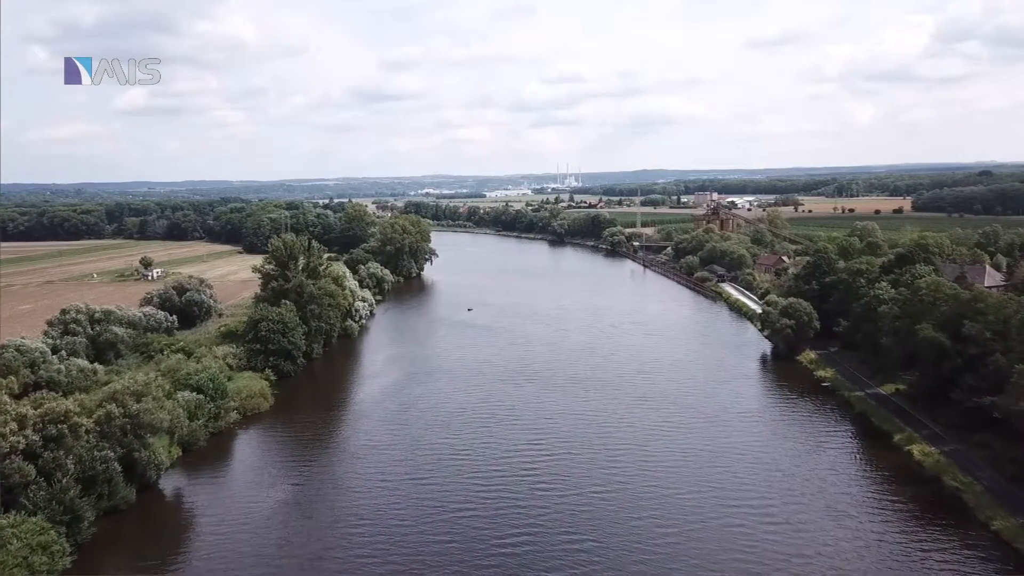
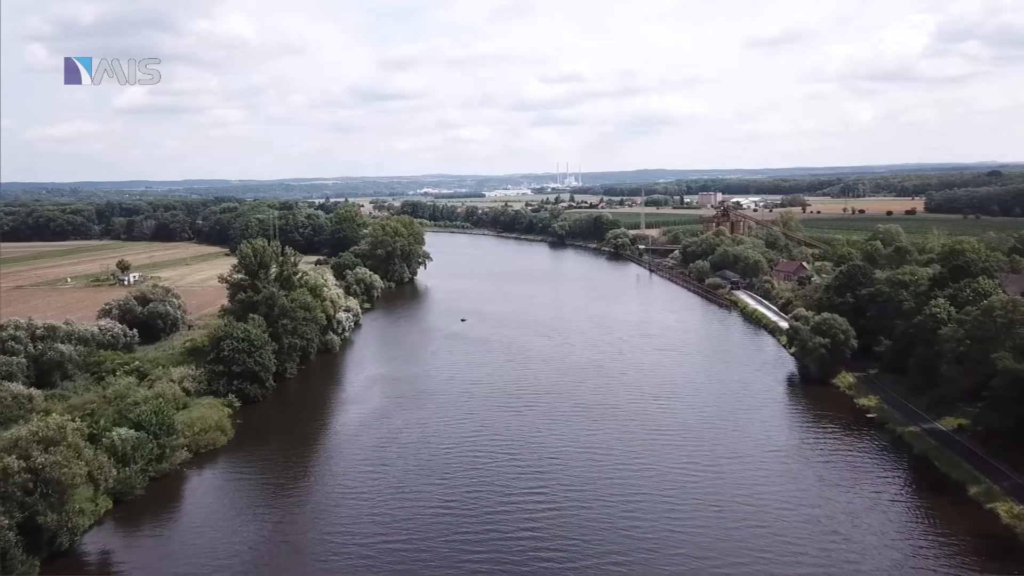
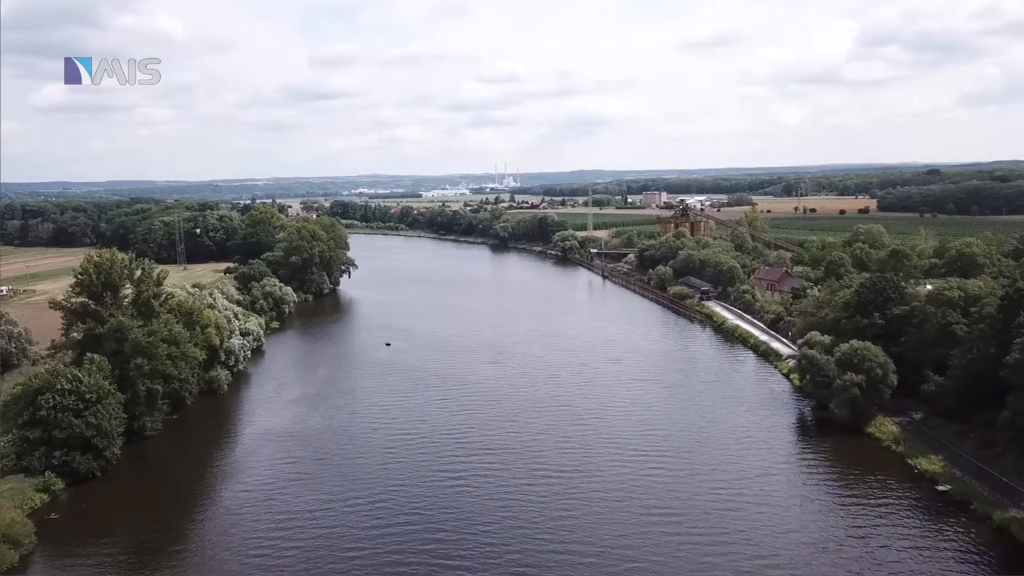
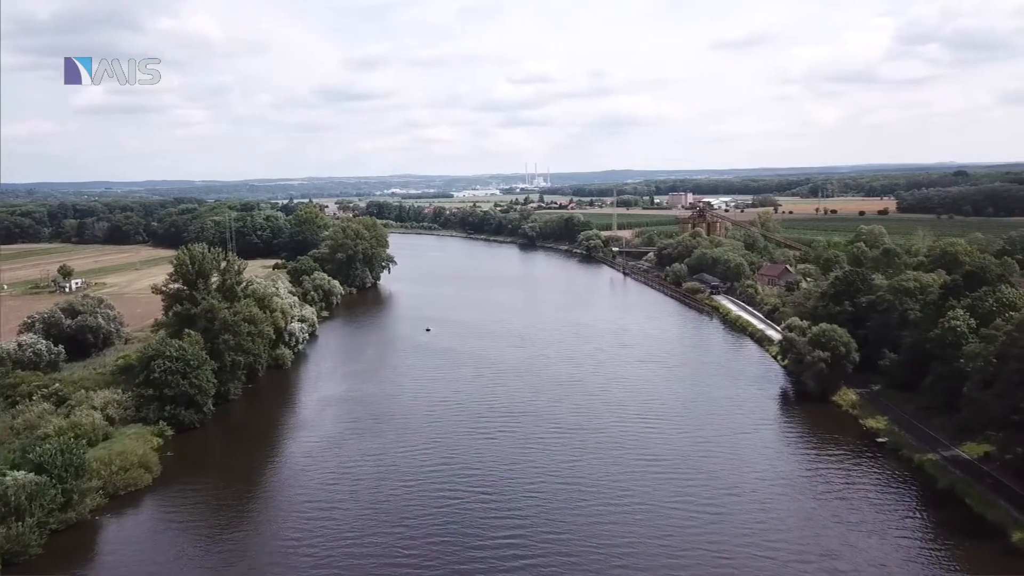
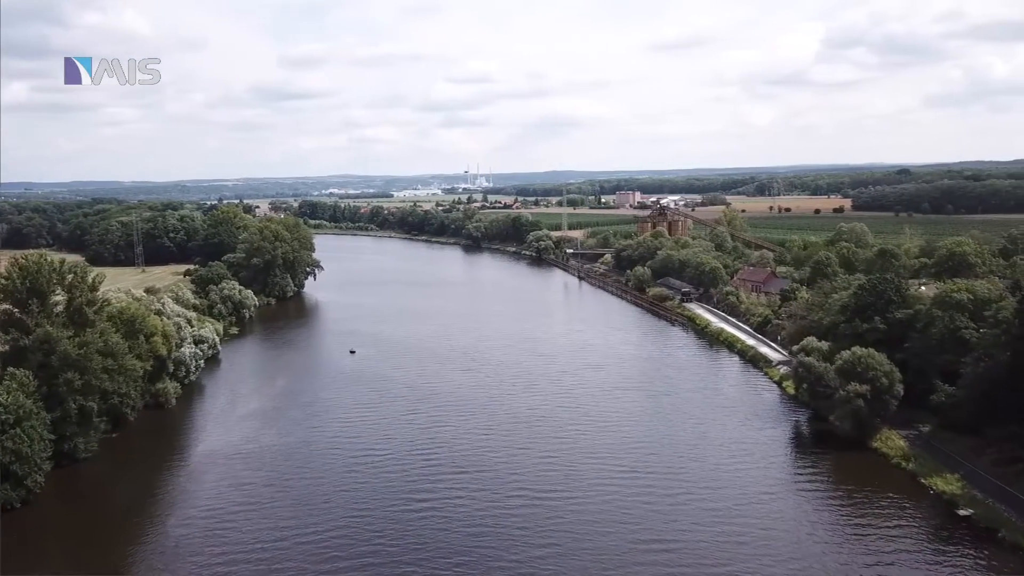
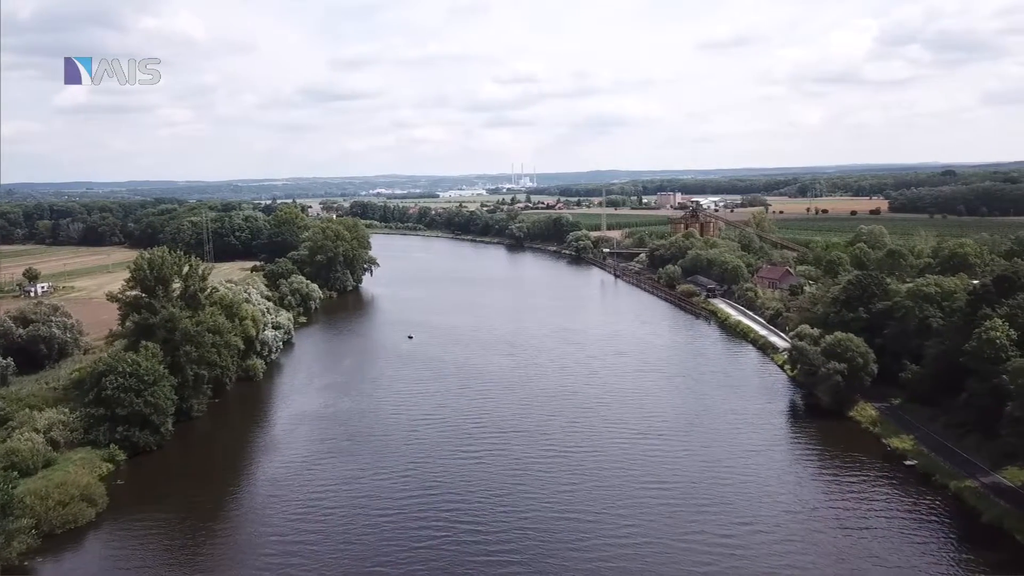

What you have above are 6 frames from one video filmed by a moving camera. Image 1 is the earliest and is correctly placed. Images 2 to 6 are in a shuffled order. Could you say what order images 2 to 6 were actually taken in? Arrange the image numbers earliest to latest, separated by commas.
2, 4, 6, 3, 5
